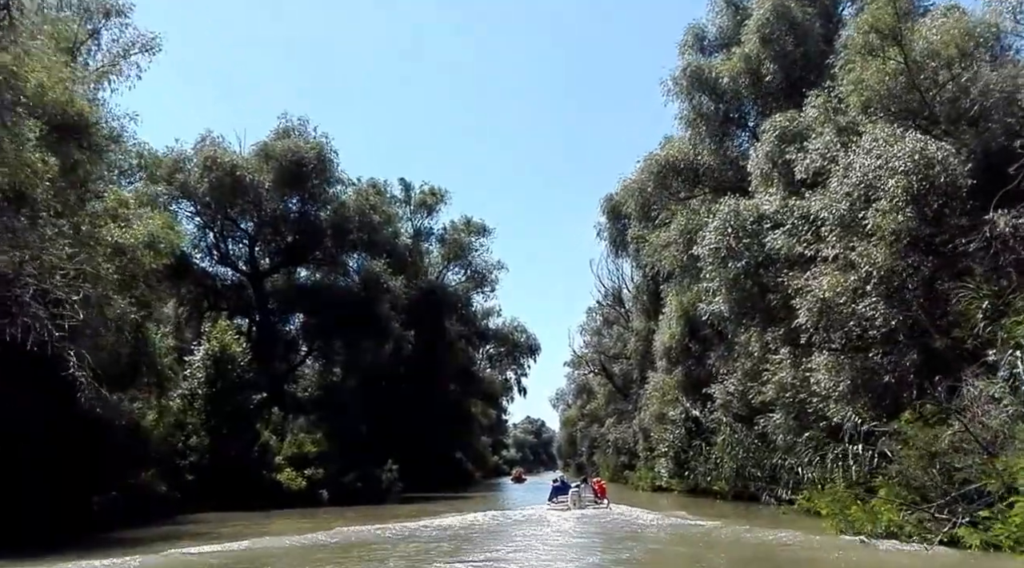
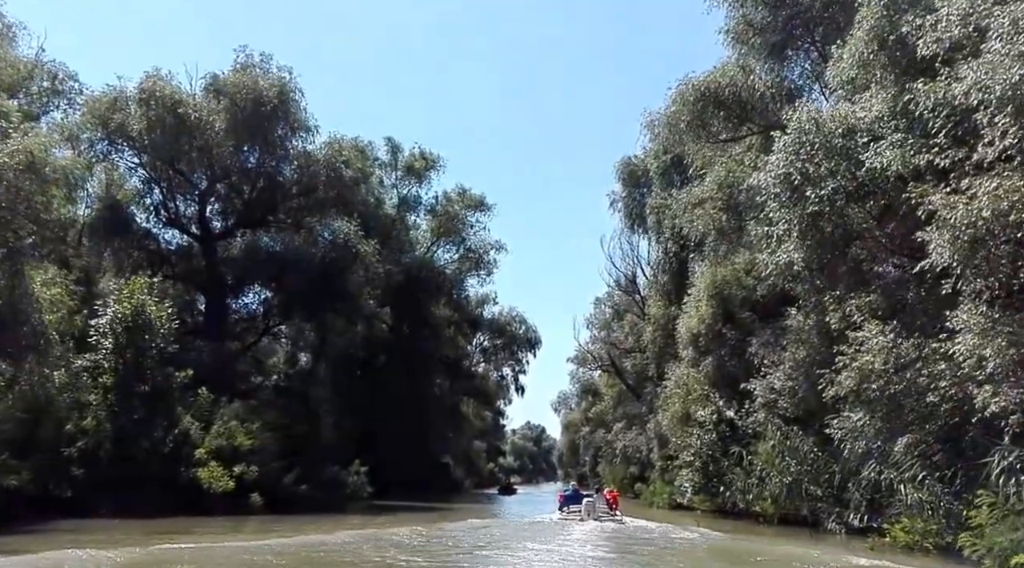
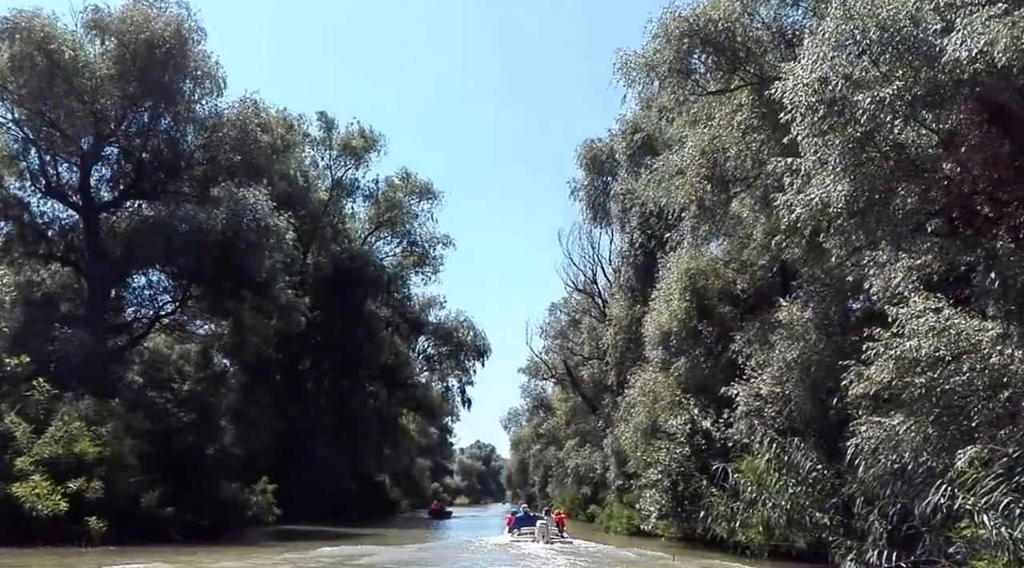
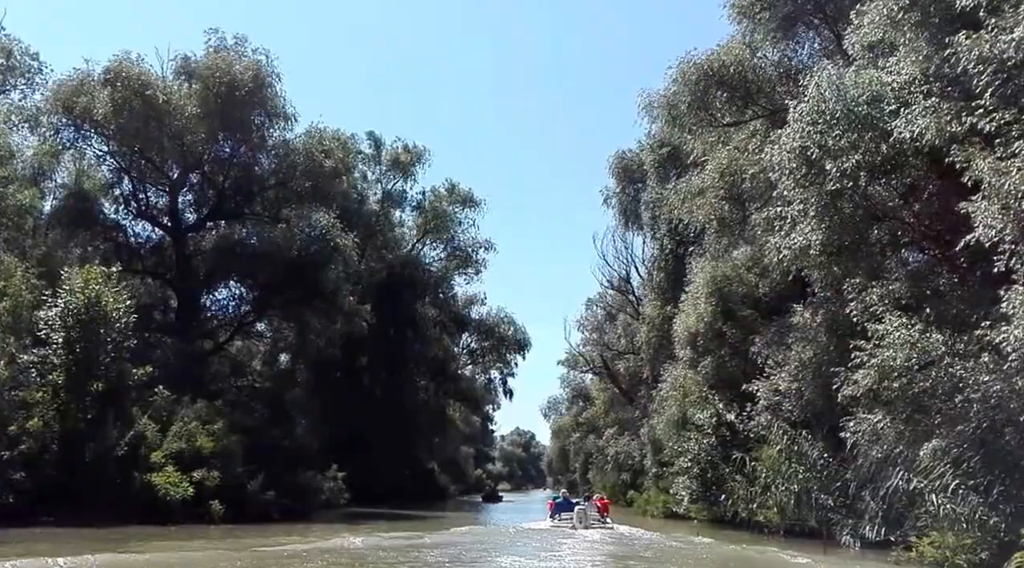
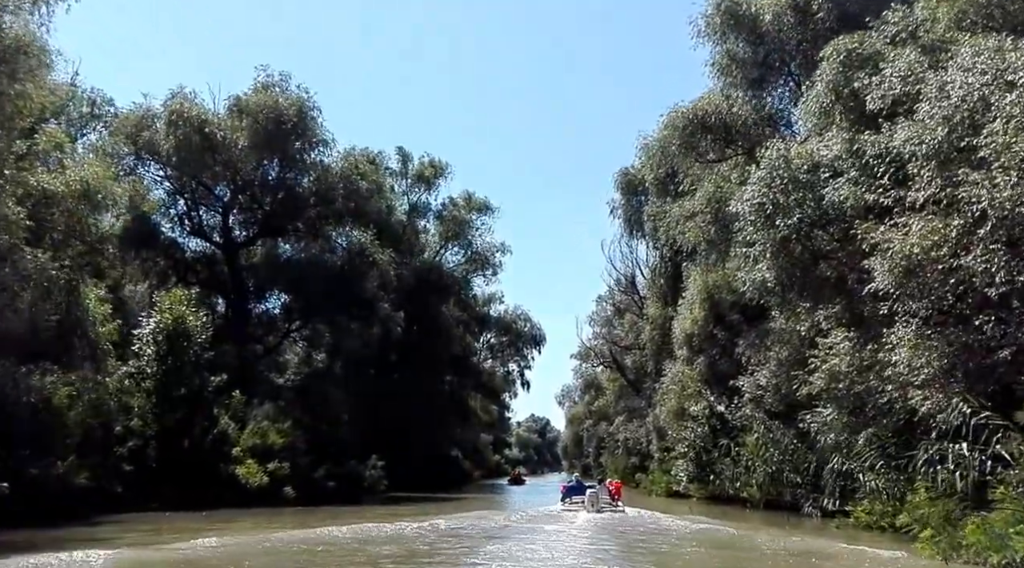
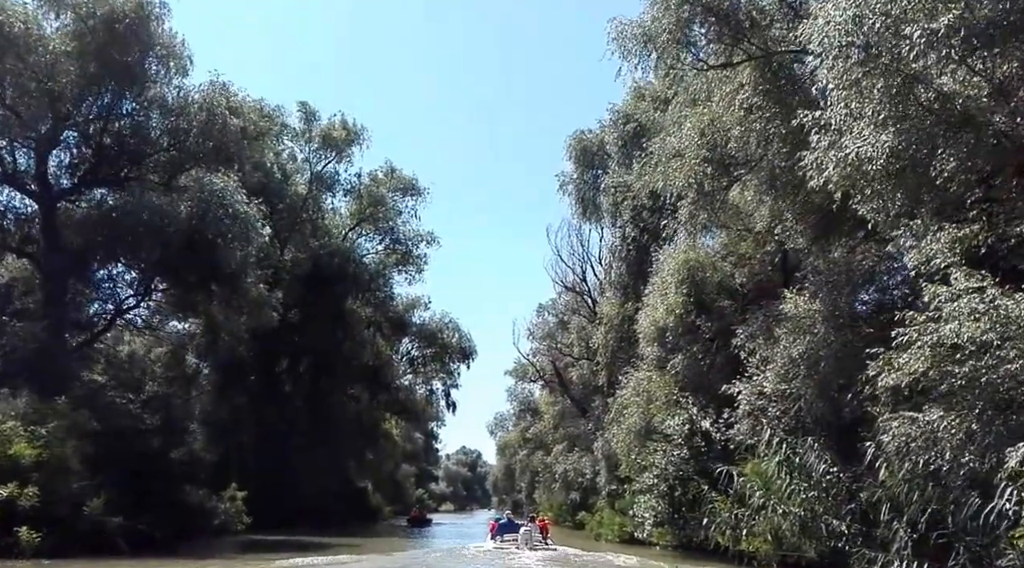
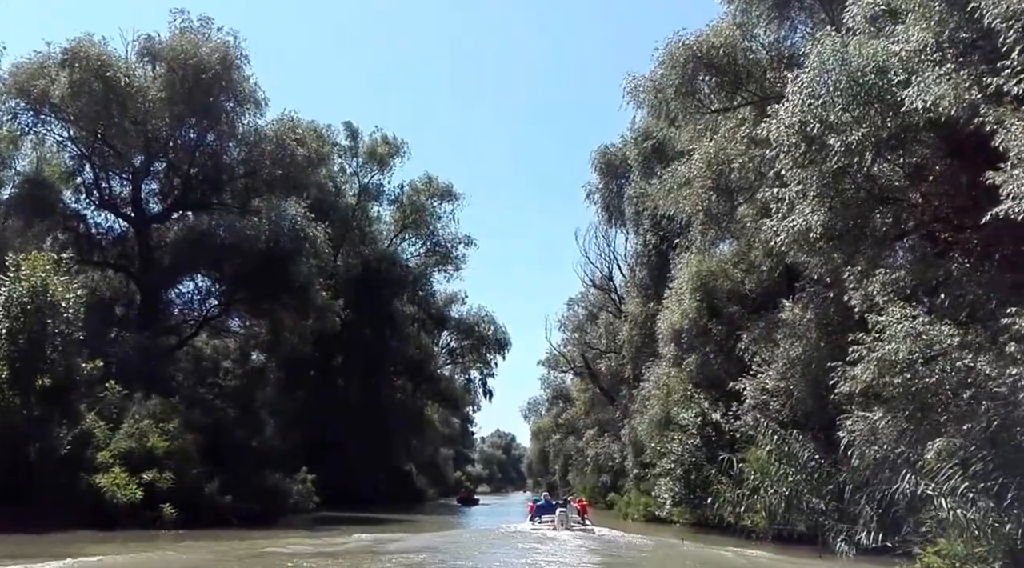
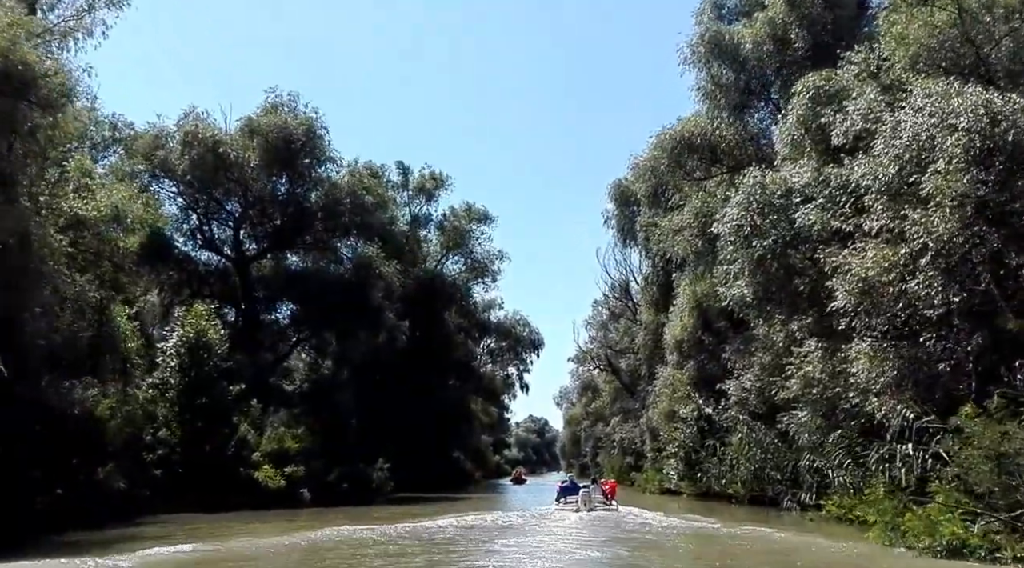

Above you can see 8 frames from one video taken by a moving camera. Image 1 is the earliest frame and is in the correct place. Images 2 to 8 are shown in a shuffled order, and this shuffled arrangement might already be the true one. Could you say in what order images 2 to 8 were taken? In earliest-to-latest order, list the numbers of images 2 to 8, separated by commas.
8, 5, 2, 4, 7, 3, 6
